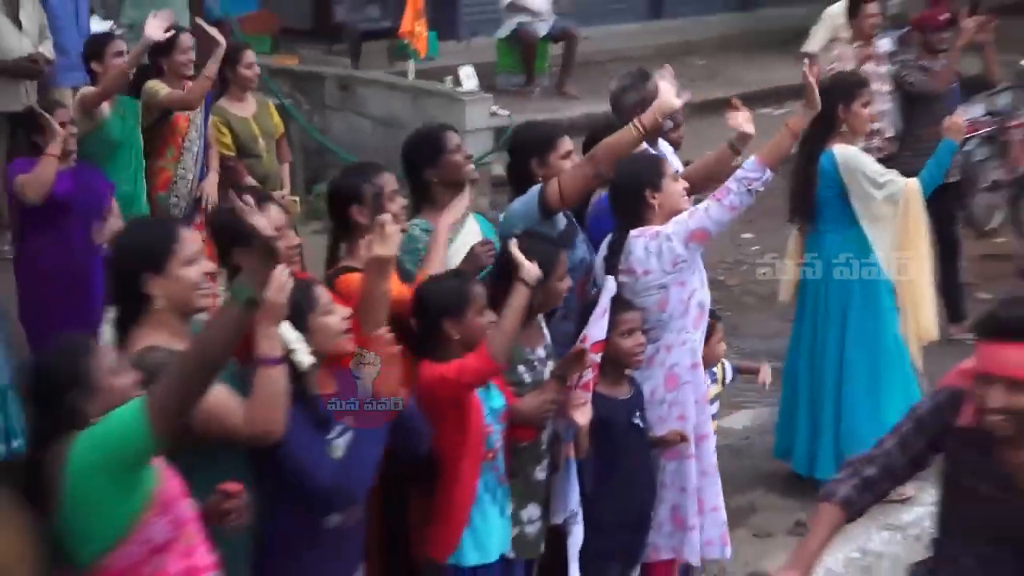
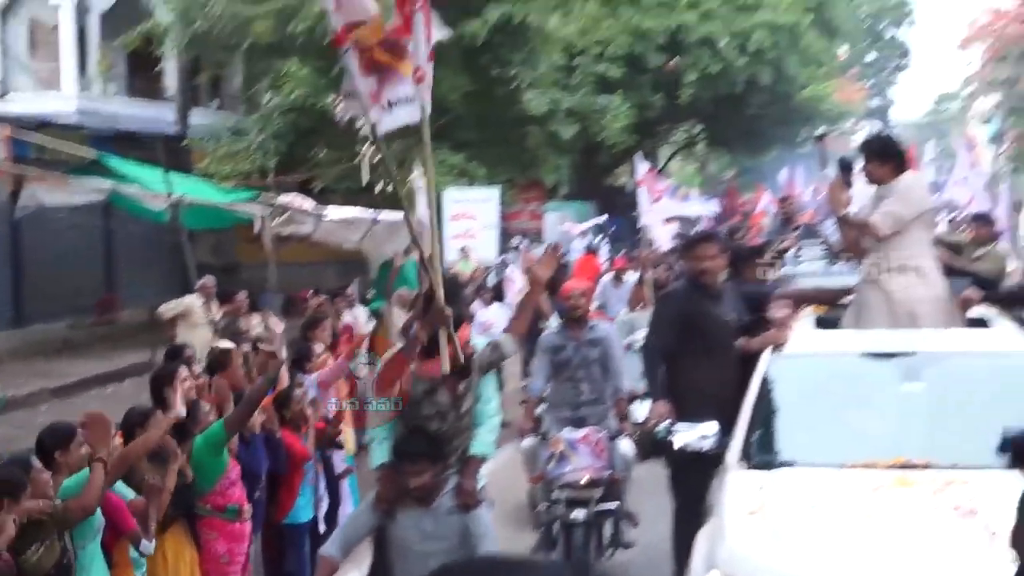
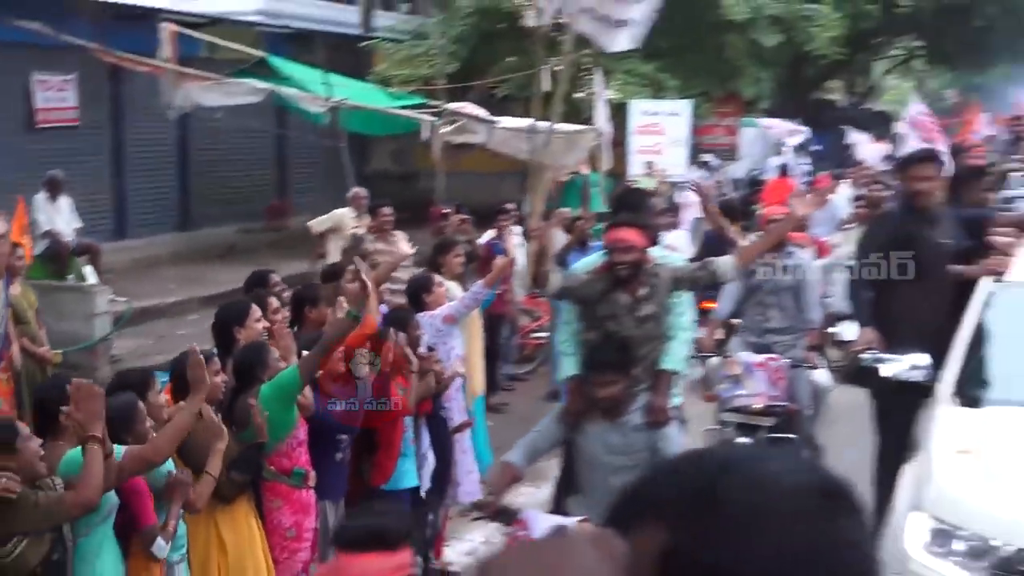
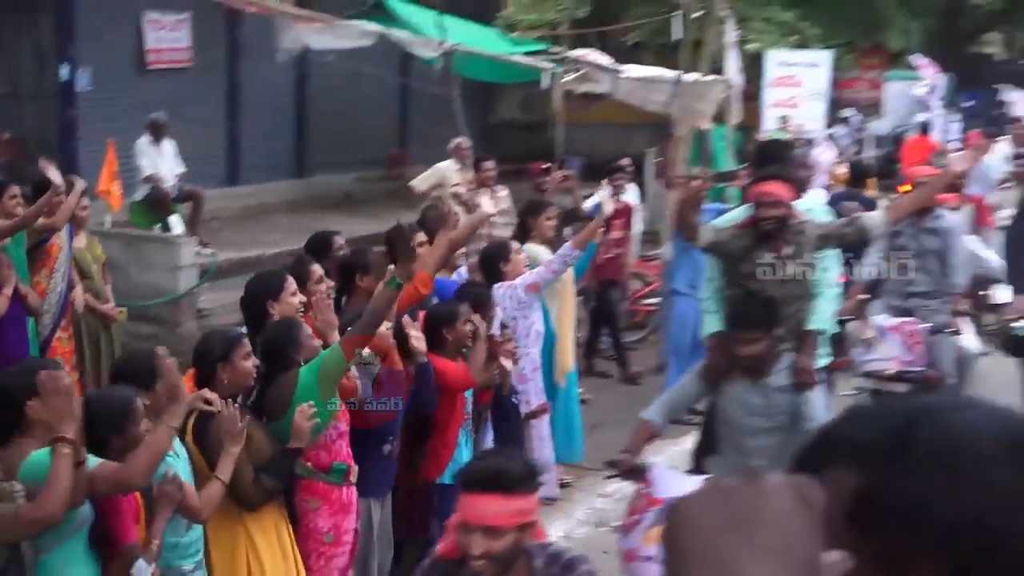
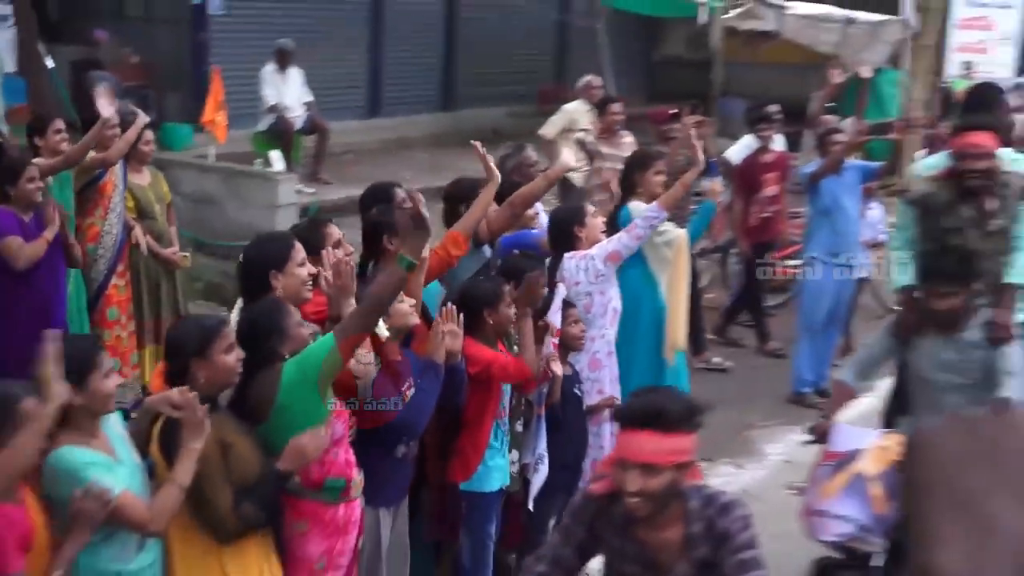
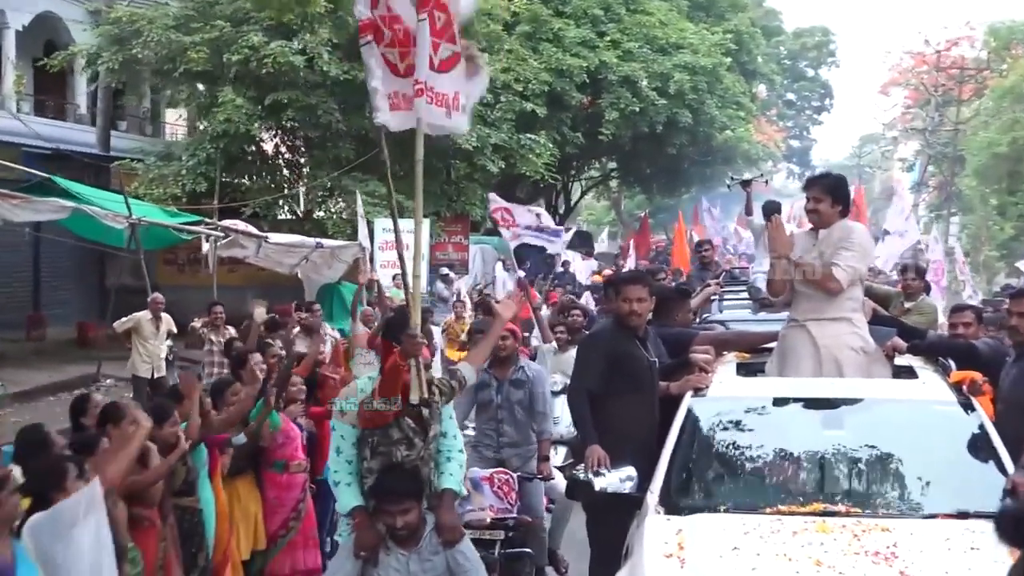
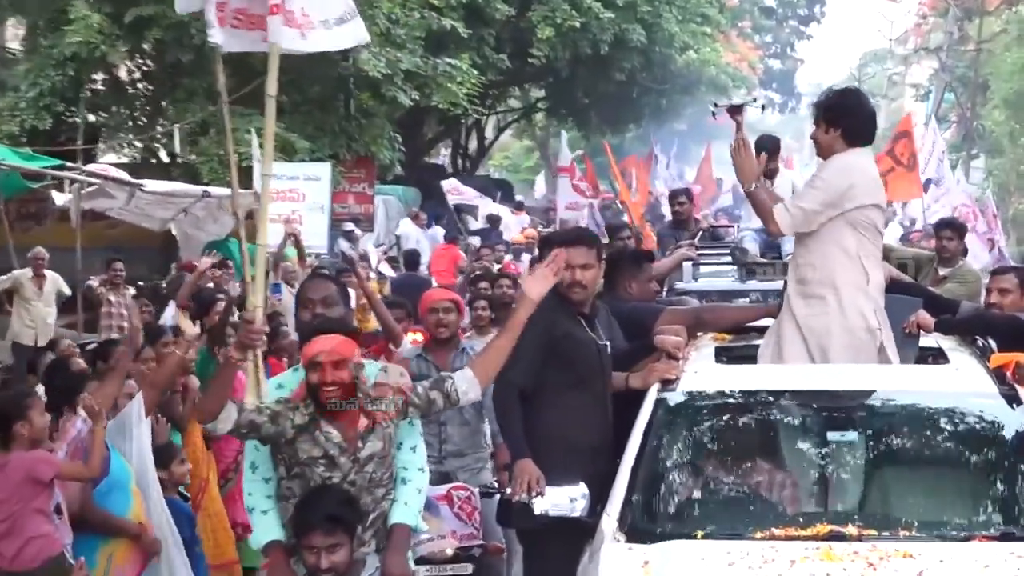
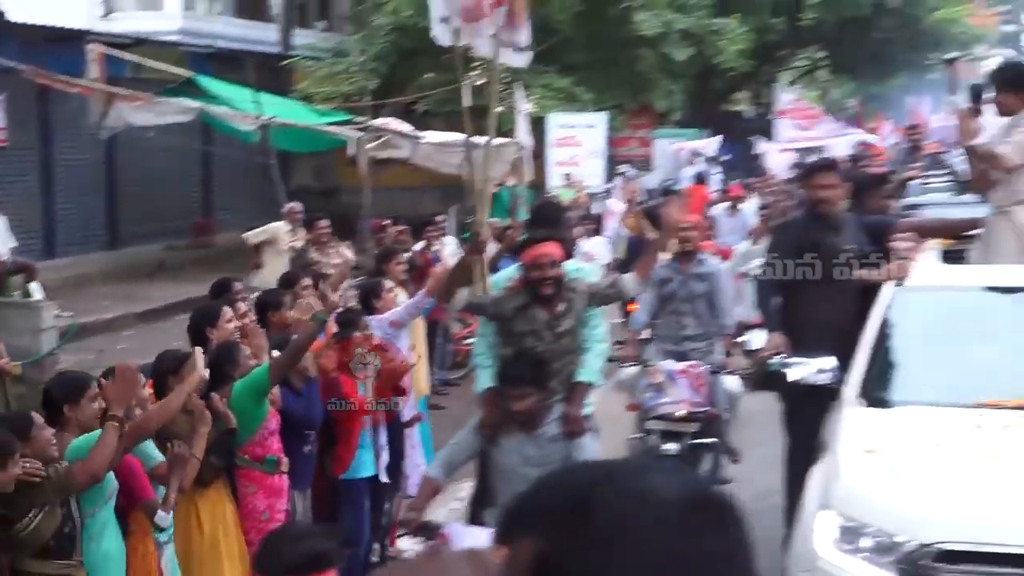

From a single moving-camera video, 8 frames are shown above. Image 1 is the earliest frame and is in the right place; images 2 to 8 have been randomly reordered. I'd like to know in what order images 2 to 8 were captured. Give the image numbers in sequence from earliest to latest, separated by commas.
5, 4, 3, 8, 2, 6, 7
